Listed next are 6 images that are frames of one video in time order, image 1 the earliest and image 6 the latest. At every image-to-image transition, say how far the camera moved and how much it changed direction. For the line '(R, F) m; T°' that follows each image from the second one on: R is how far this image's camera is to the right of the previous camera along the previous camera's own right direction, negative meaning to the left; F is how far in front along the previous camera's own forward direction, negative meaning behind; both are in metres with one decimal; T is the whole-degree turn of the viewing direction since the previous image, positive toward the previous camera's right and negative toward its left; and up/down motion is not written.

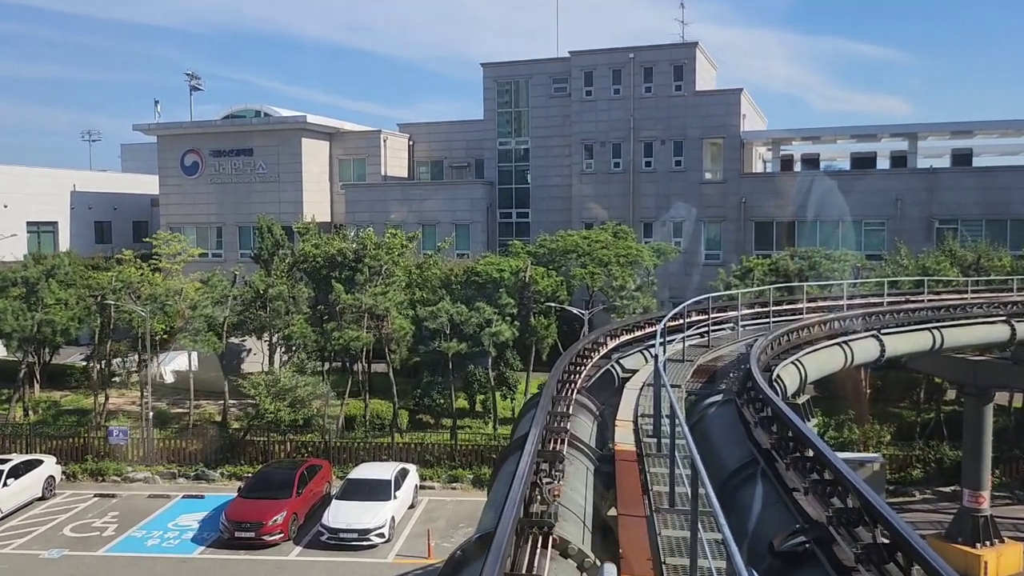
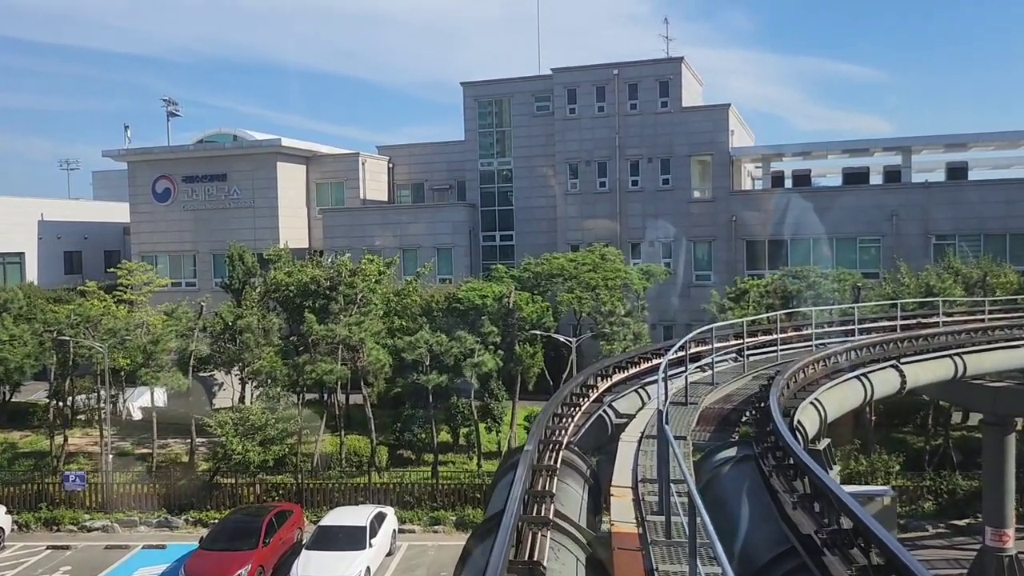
(+0.1, +1.2) m; +1°
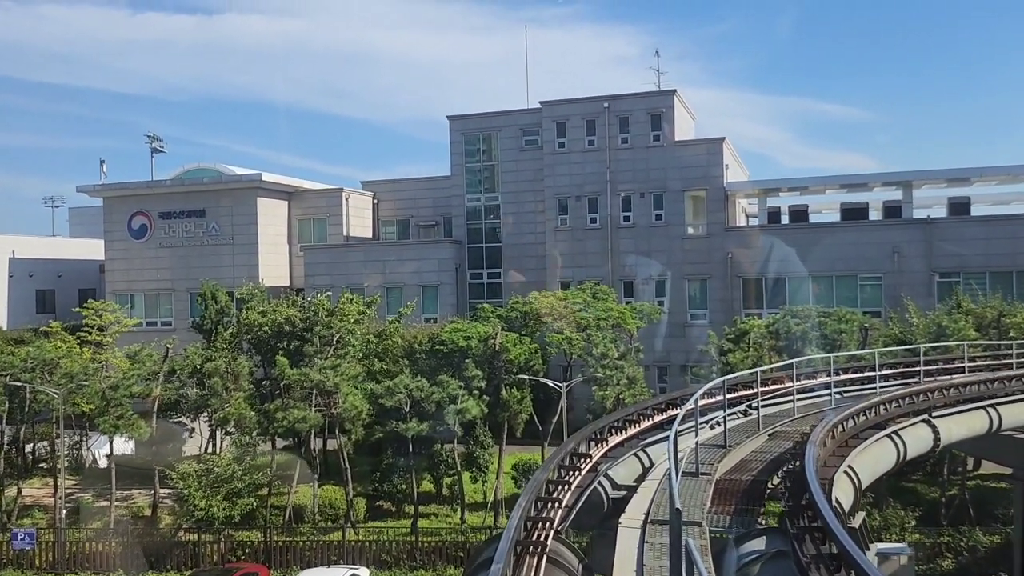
(+0.1, +1.2) m; +1°
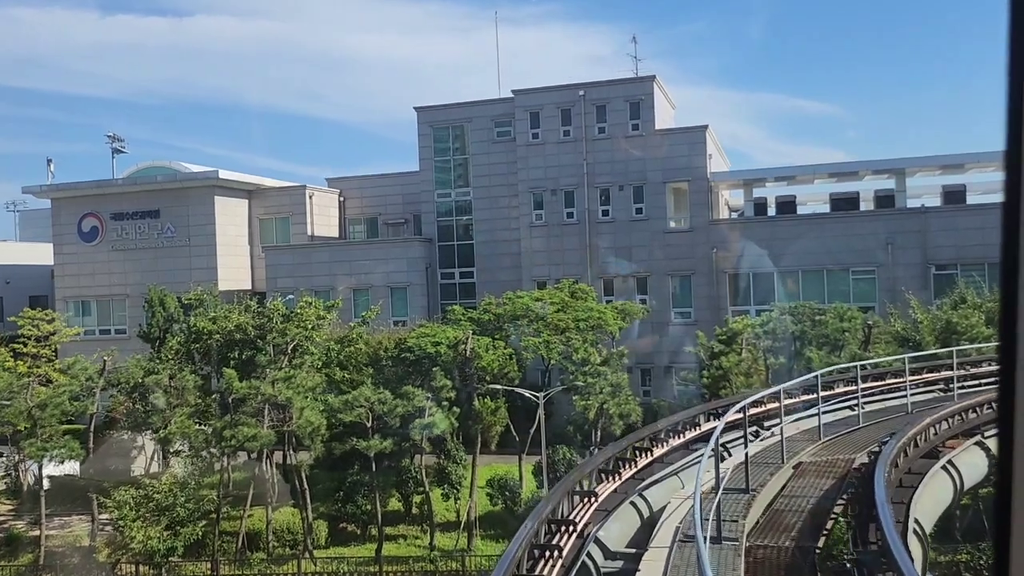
(+0.2, +1.7) m; +2°
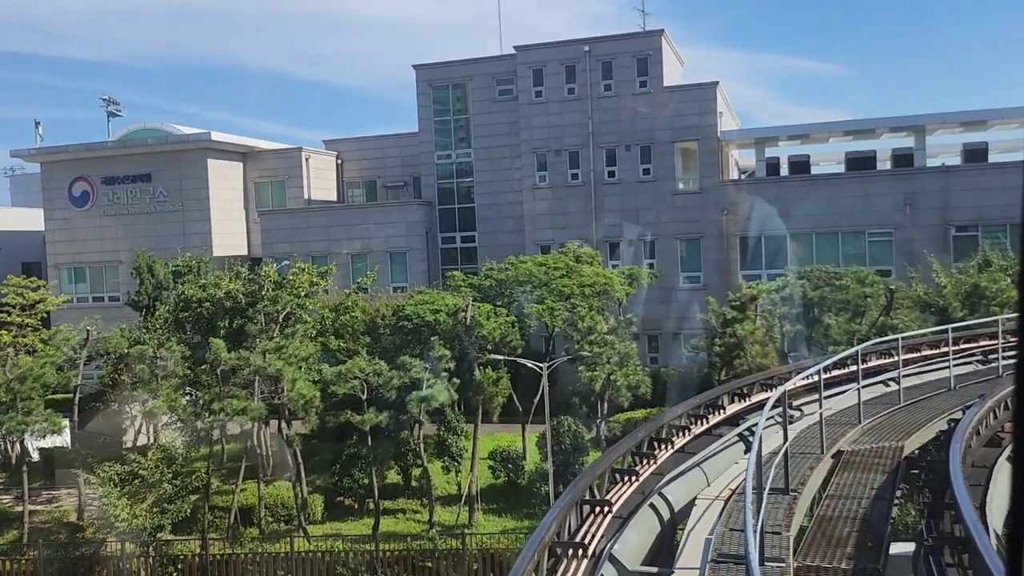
(0.0, +0.9) m; 0°
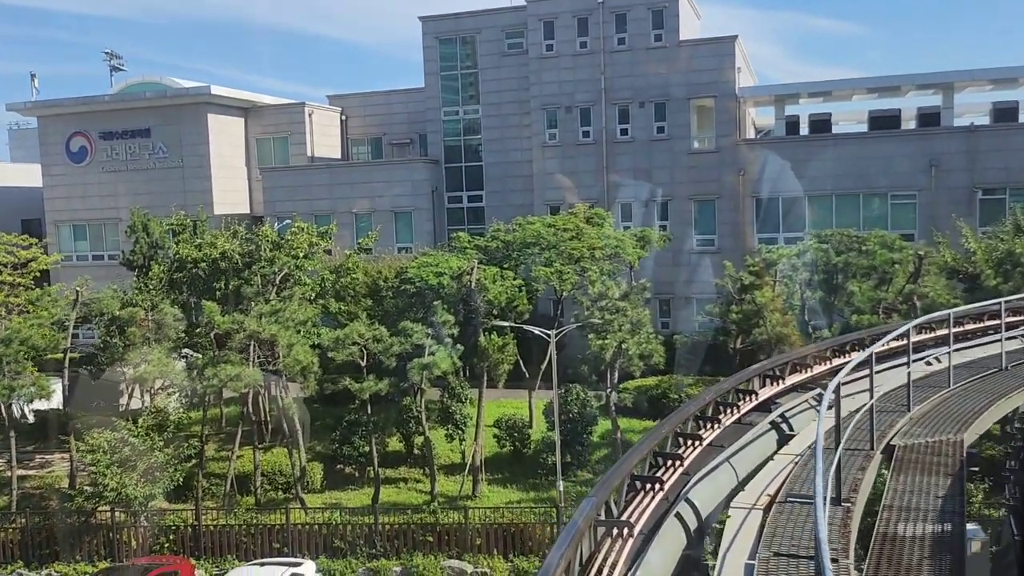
(0.0, +0.8) m; -1°
